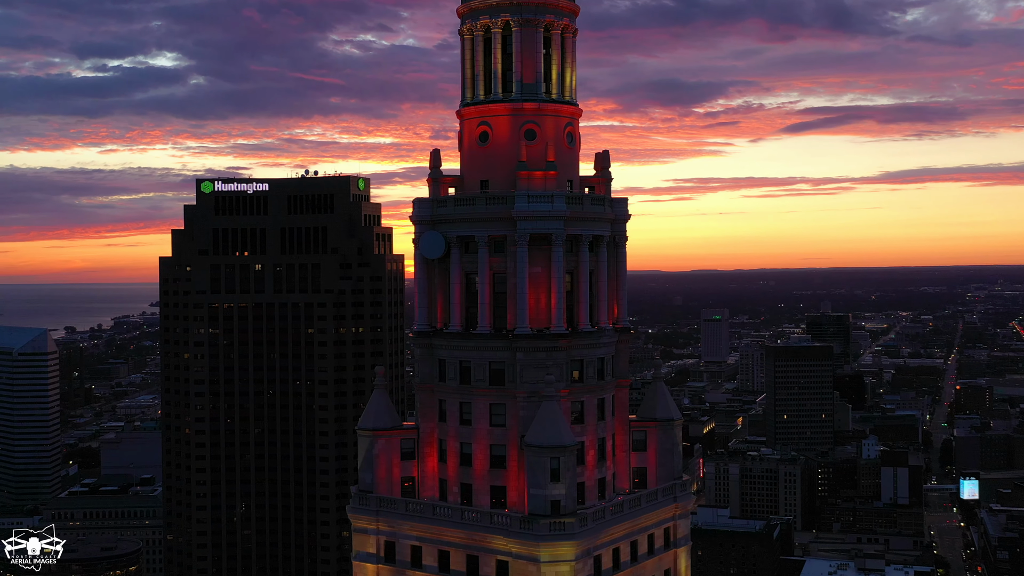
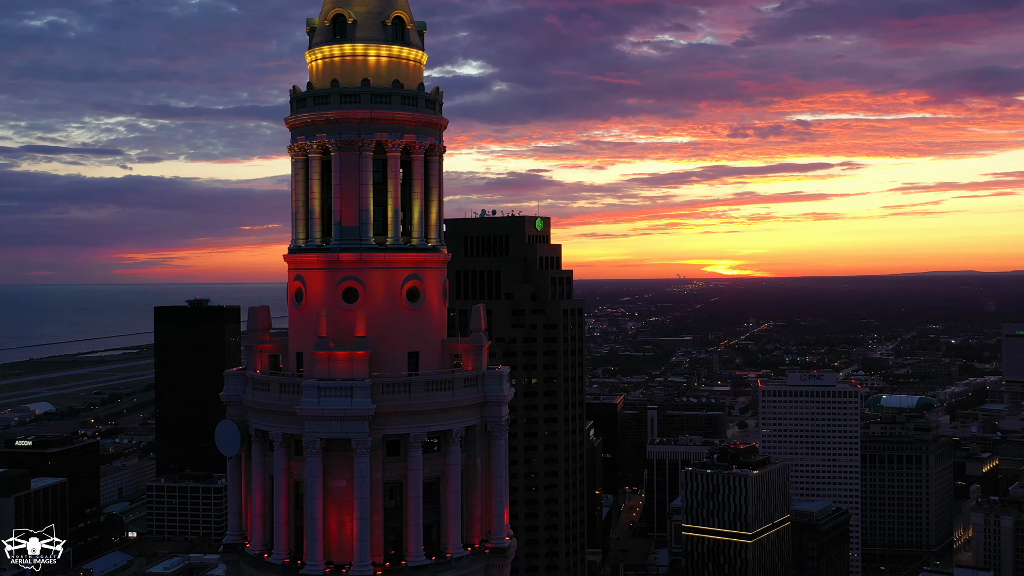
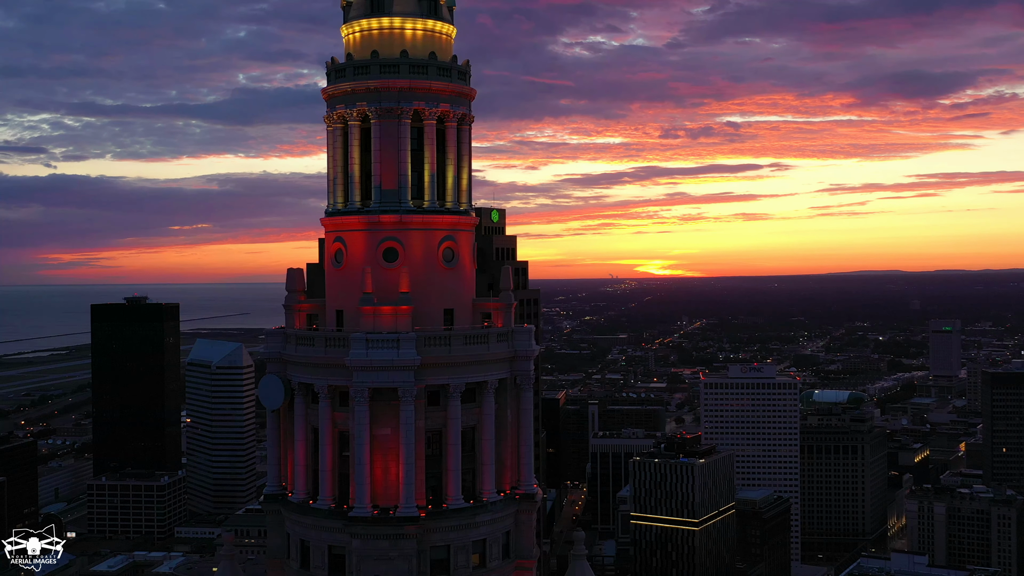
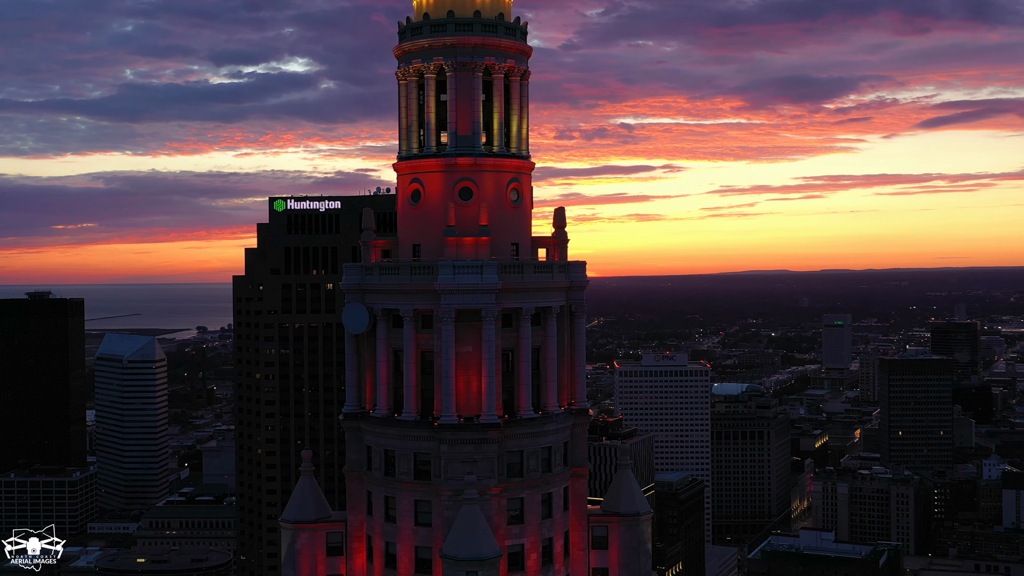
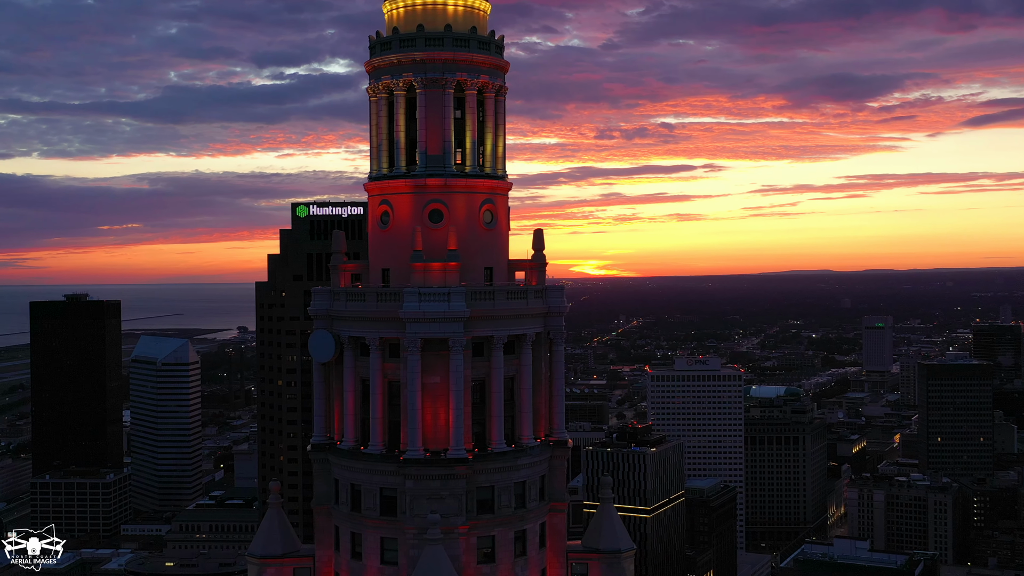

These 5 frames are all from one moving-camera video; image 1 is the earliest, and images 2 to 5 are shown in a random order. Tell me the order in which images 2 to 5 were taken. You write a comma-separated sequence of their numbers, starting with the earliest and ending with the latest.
4, 5, 3, 2
